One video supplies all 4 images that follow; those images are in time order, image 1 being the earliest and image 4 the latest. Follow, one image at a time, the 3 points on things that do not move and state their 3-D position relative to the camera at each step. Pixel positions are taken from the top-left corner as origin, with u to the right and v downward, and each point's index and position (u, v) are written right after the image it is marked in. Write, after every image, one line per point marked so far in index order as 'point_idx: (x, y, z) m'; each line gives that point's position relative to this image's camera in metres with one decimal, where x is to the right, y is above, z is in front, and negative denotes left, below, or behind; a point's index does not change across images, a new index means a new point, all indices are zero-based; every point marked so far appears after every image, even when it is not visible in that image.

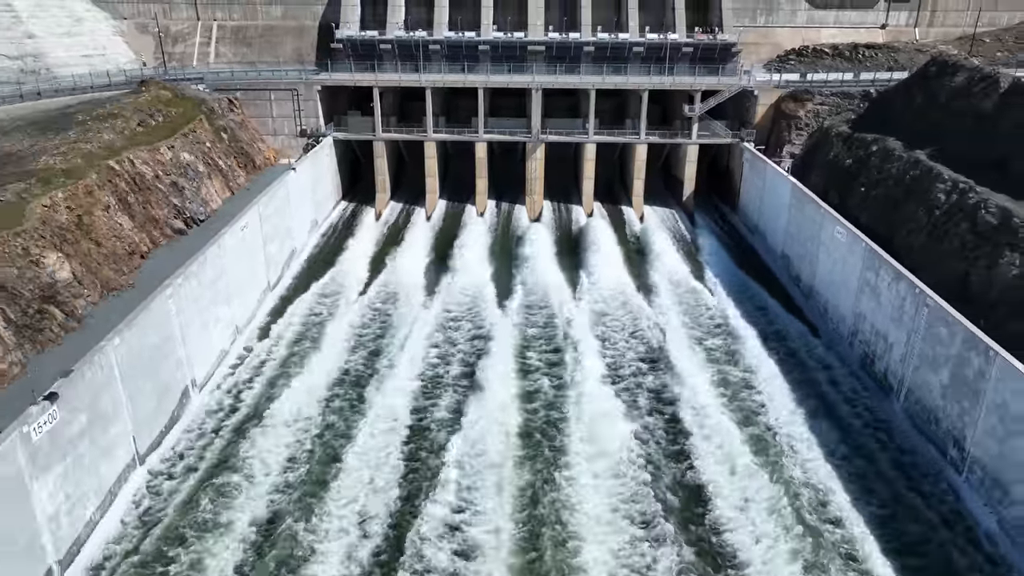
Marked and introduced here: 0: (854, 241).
0: (+9.4, +1.3, +18.1) m
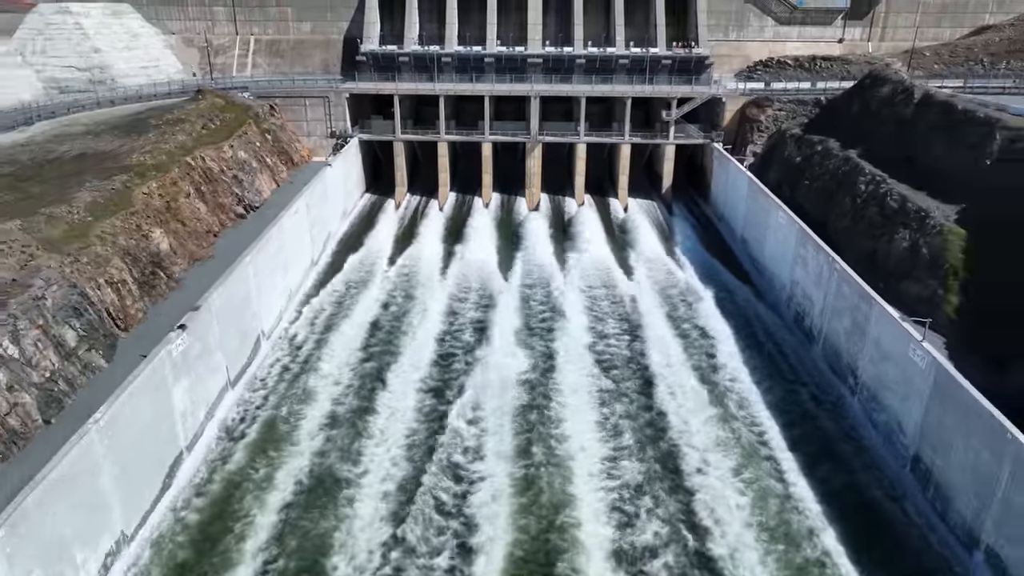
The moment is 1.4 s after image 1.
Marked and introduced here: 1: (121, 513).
0: (+9.5, +2.2, +22.3) m
1: (-7.8, -4.5, +13.2) m
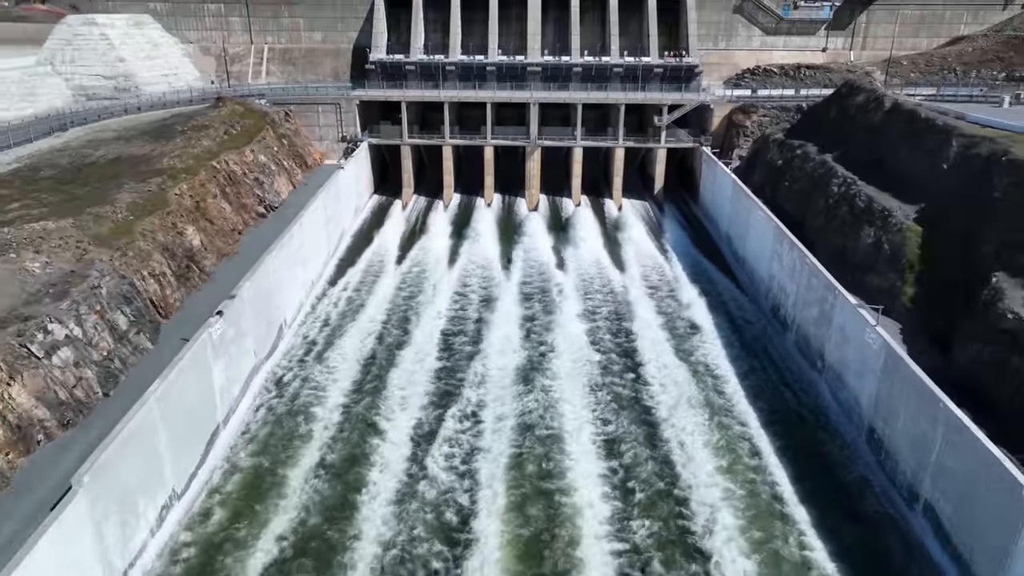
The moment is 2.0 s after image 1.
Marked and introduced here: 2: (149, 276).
0: (+9.5, +2.4, +24.3) m
1: (-7.8, -4.3, +15.1) m
2: (-10.3, +0.4, +18.5) m
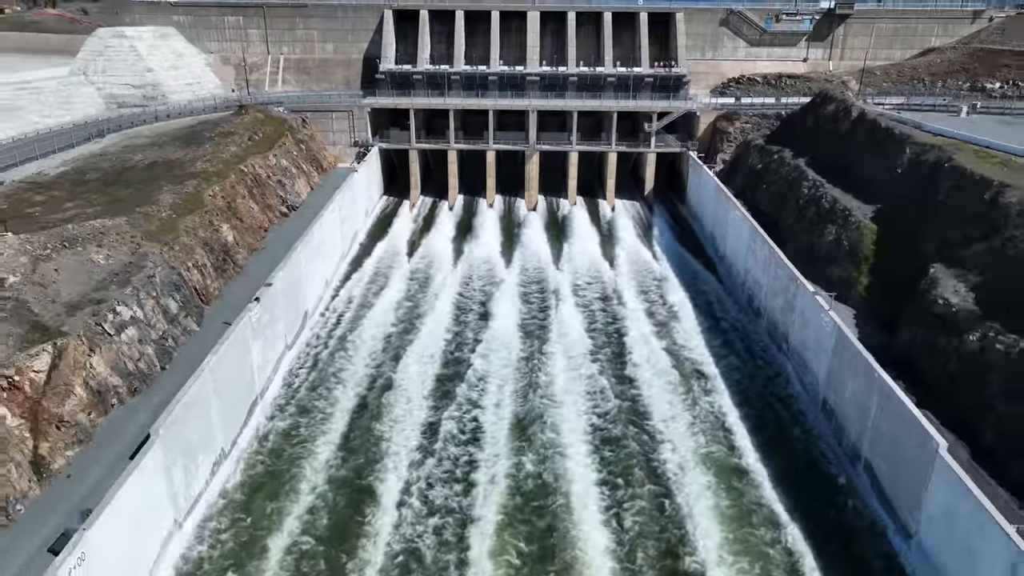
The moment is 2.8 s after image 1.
0: (+9.5, +2.7, +26.8) m
1: (-7.8, -4.0, +17.6) m
2: (-10.2, +0.7, +21.0) m
